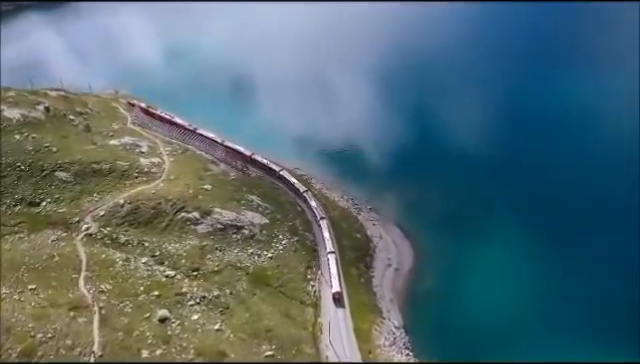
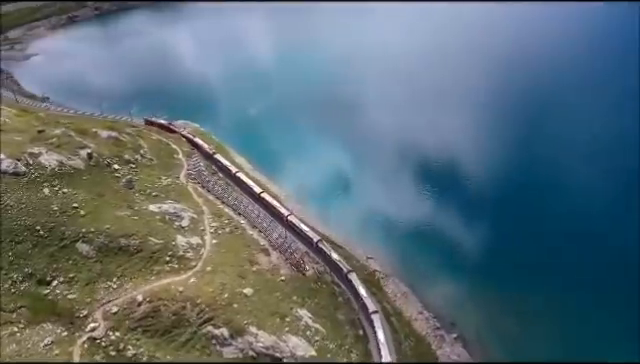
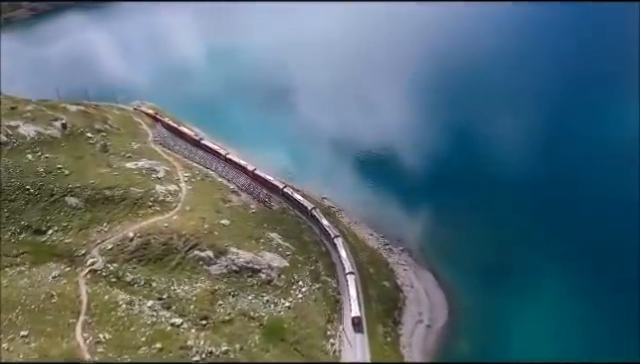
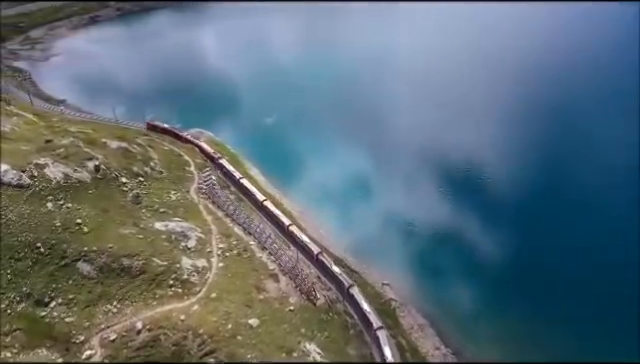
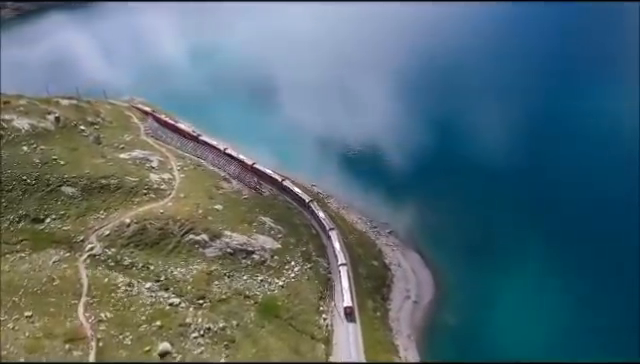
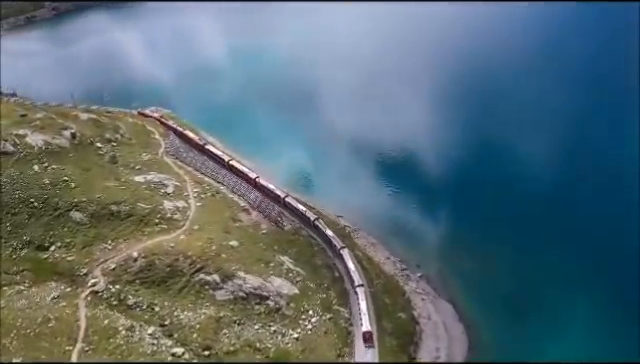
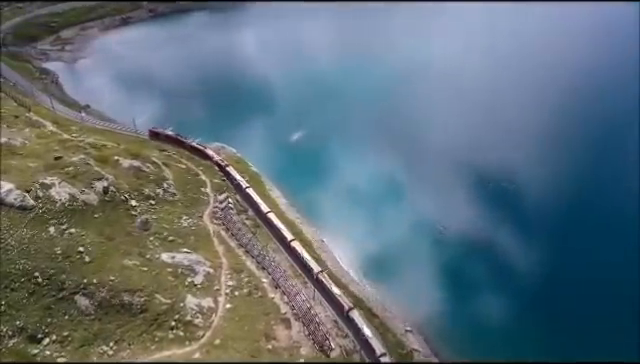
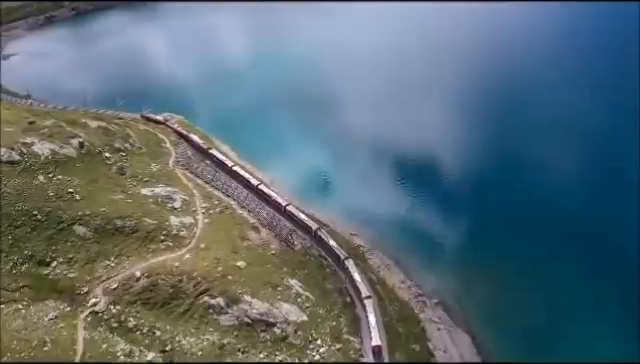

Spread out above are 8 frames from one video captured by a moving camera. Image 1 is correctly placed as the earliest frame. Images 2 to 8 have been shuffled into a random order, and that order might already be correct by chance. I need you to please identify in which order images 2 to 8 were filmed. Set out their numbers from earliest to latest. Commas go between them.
5, 3, 6, 8, 2, 4, 7
